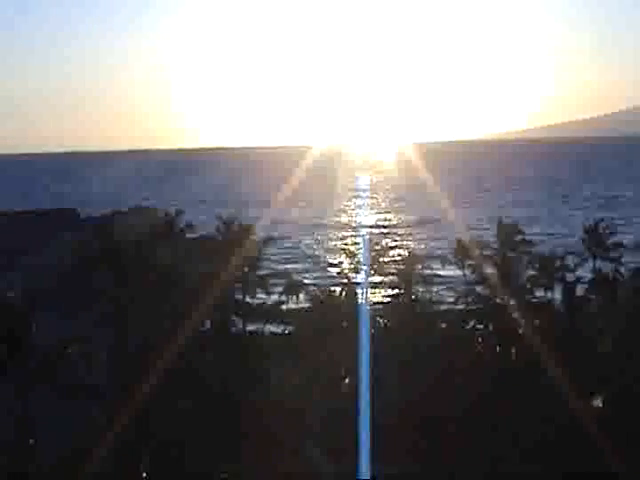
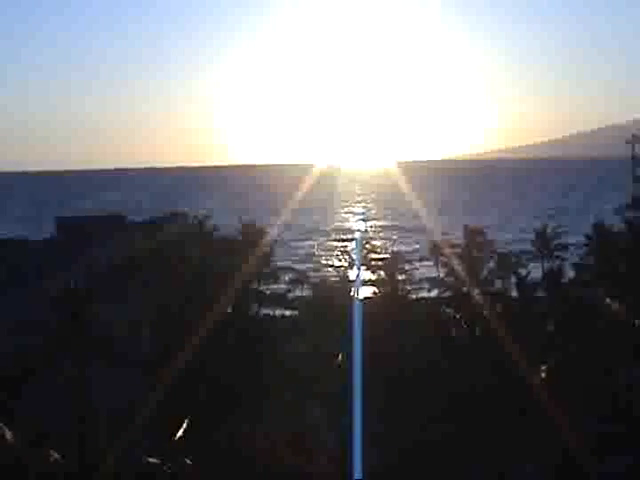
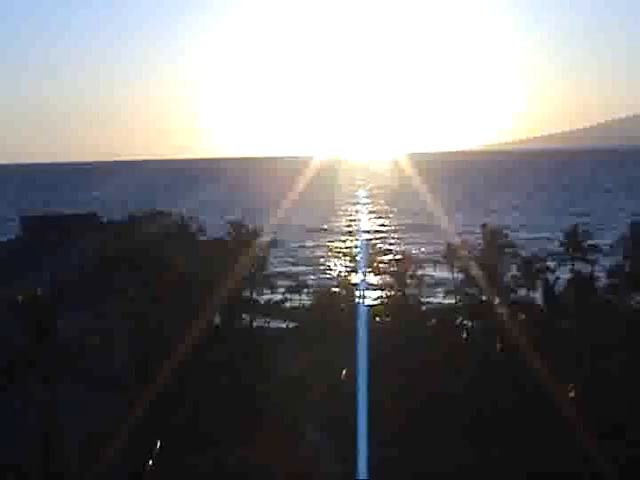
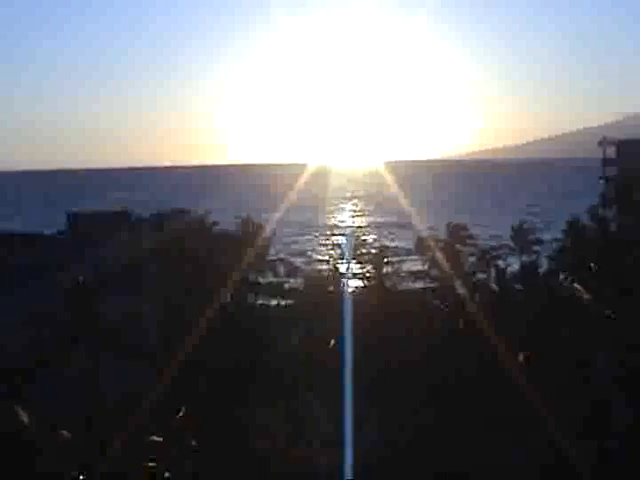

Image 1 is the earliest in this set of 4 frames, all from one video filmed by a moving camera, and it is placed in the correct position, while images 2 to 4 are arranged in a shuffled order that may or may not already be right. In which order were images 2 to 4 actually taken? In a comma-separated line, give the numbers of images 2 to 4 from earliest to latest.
3, 2, 4
